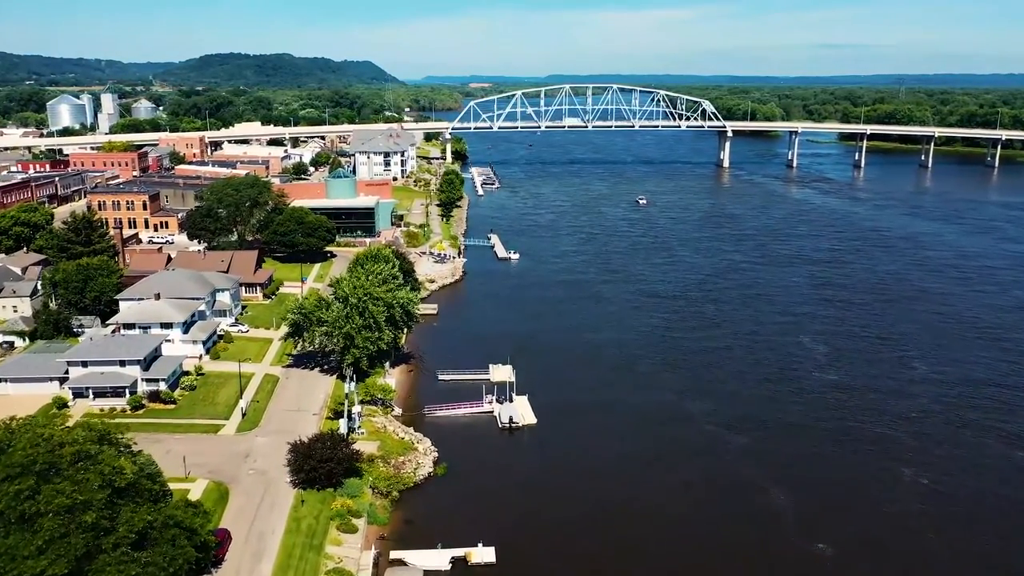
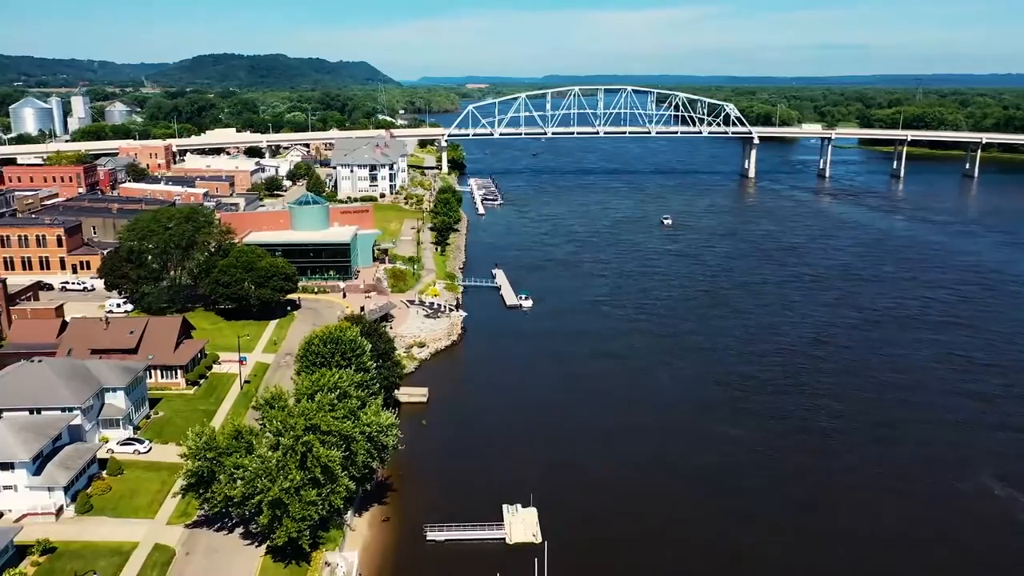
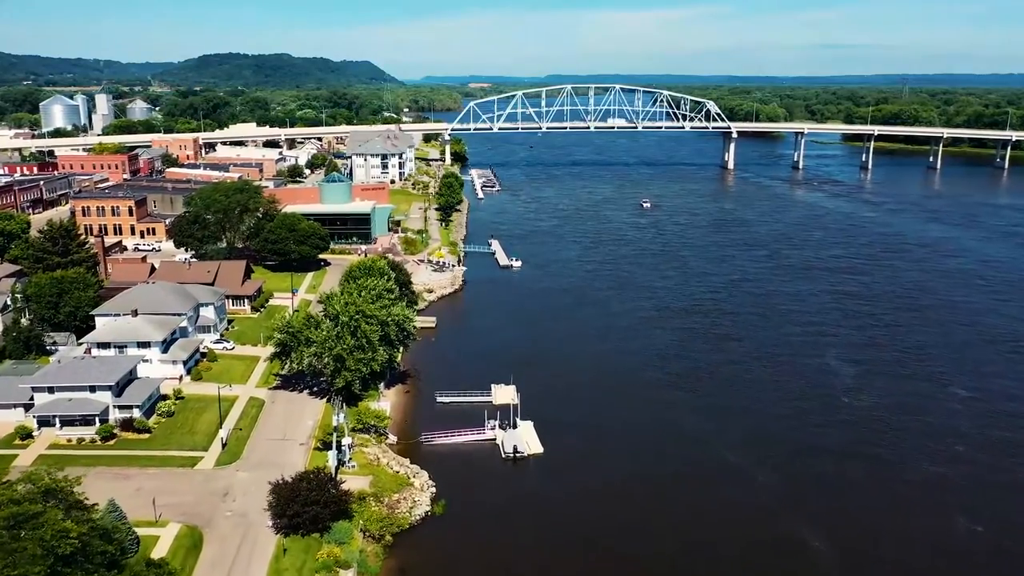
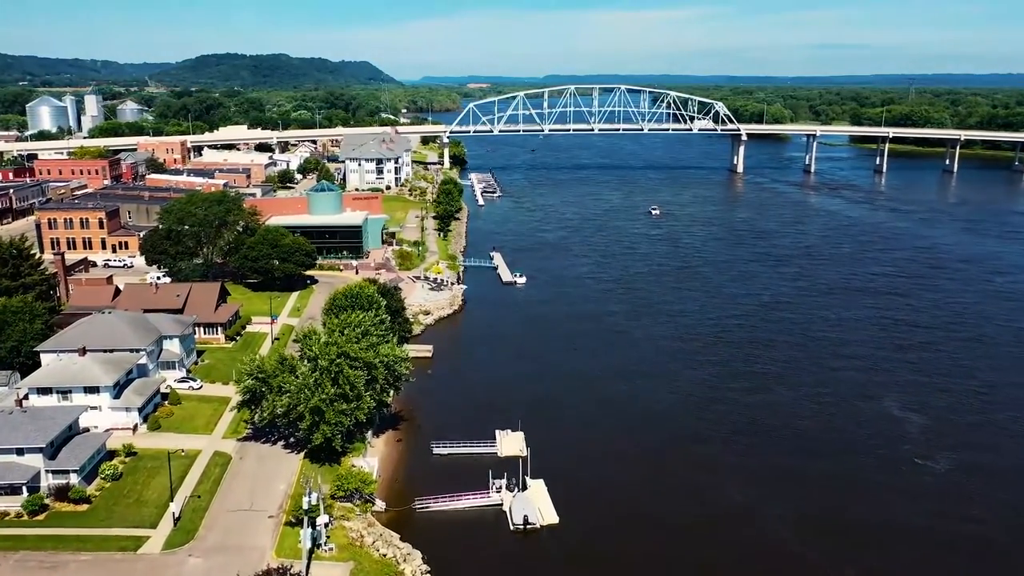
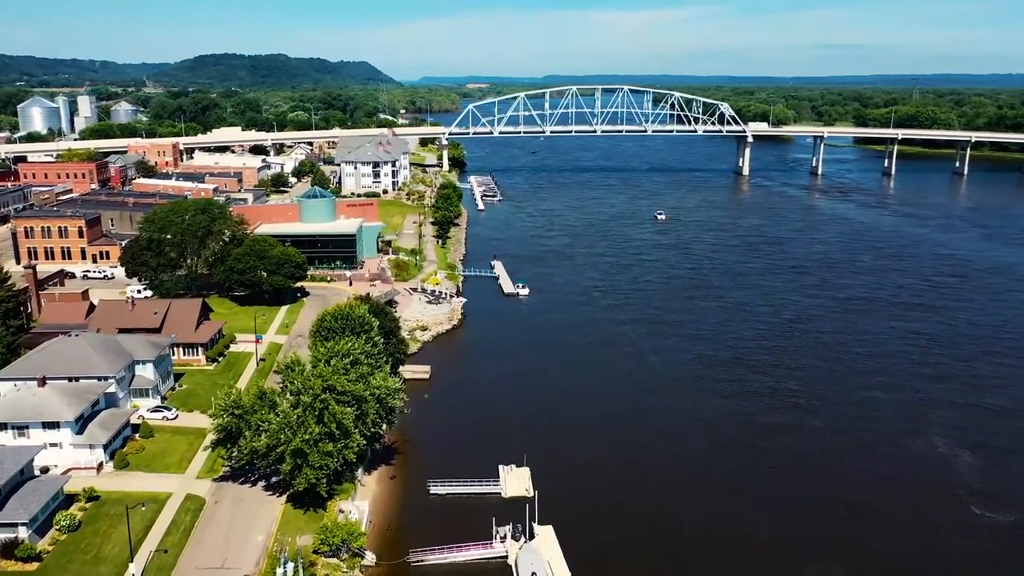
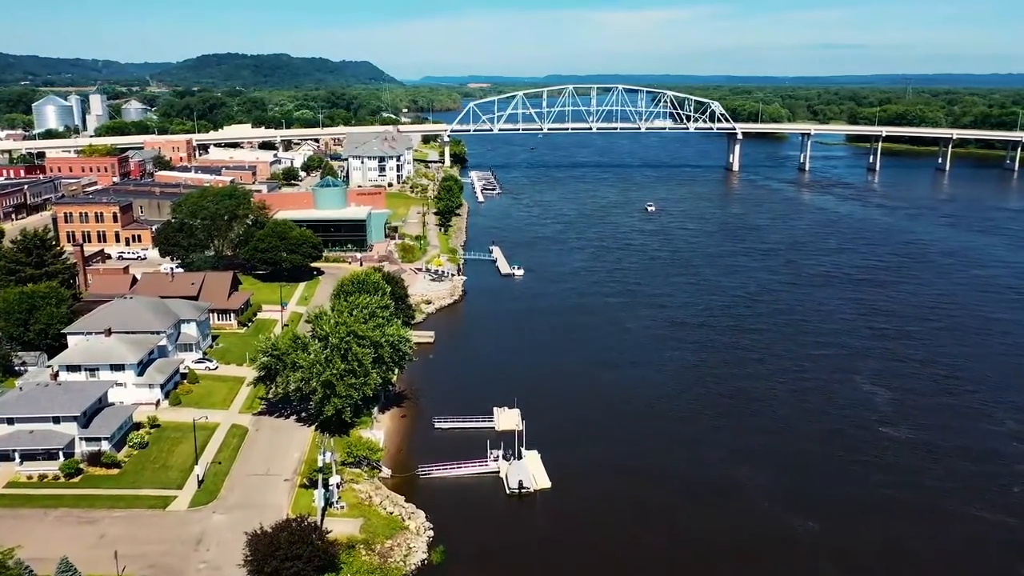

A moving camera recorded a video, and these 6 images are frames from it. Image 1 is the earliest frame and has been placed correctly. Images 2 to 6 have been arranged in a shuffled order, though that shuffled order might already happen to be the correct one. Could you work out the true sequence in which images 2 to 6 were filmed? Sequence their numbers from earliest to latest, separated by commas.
3, 6, 4, 5, 2
